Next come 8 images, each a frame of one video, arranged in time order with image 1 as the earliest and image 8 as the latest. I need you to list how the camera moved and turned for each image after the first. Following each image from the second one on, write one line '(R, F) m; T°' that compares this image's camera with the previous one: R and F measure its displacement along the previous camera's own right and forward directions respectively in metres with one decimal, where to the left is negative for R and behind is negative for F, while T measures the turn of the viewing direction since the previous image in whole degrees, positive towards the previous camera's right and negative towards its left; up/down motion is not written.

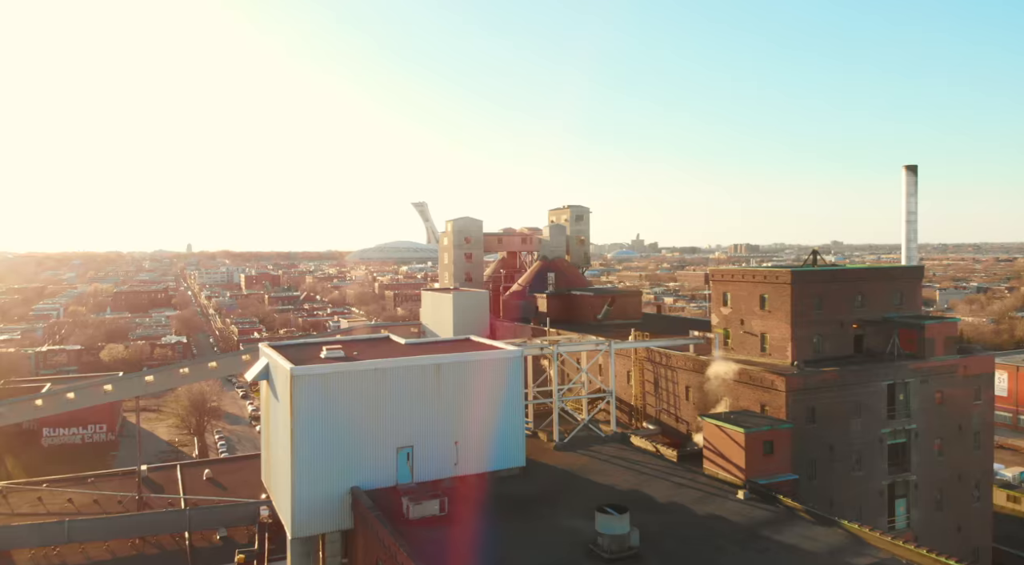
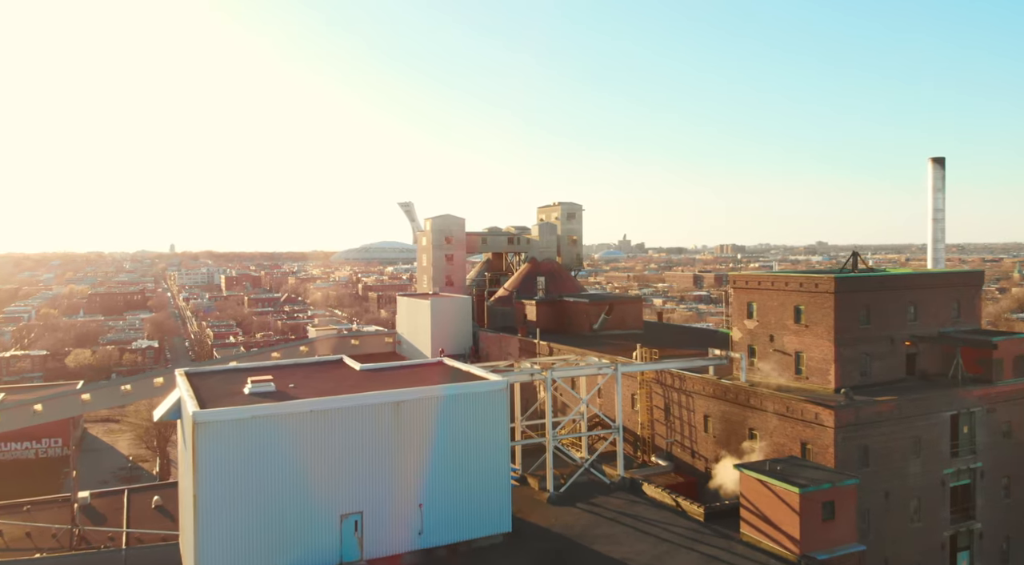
(+0.1, +5.5) m; +1°
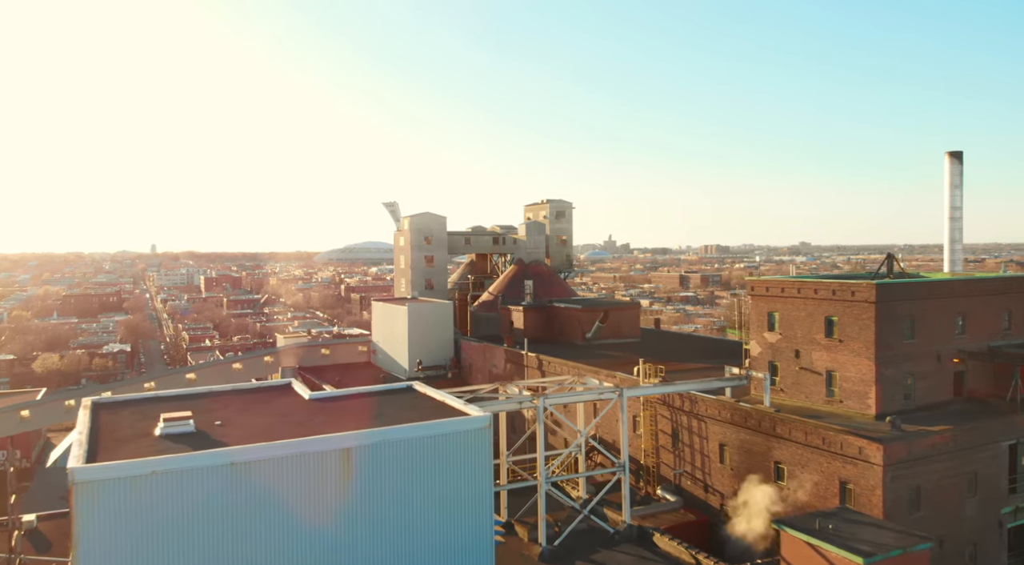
(0.0, +3.9) m; +1°
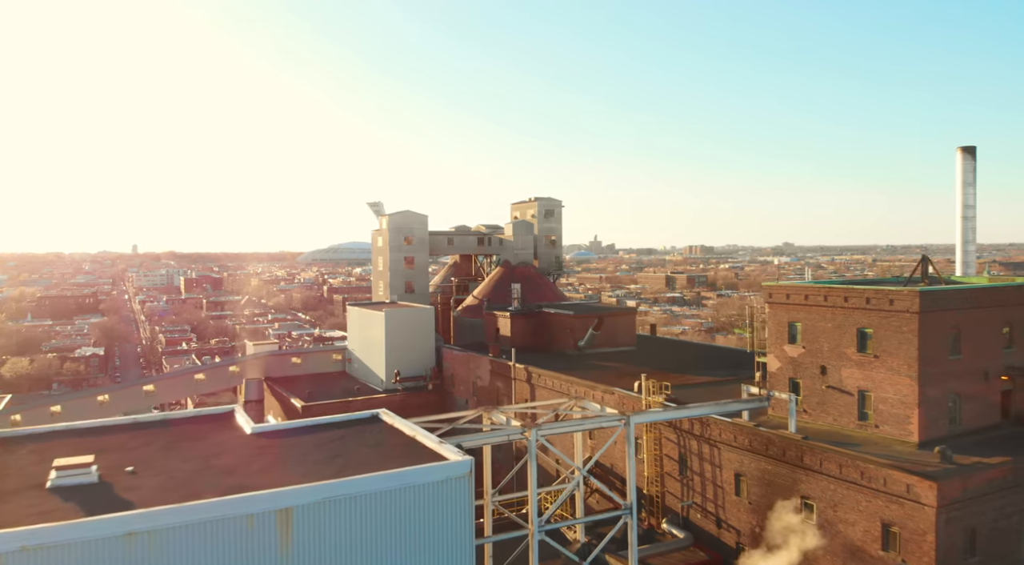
(0.0, +3.0) m; +1°
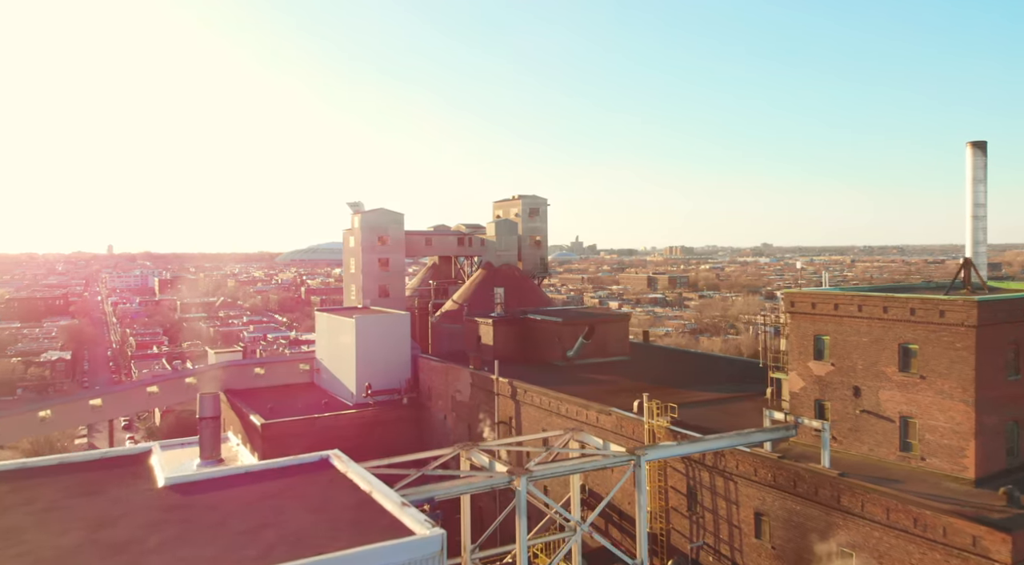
(0.0, +3.0) m; +1°
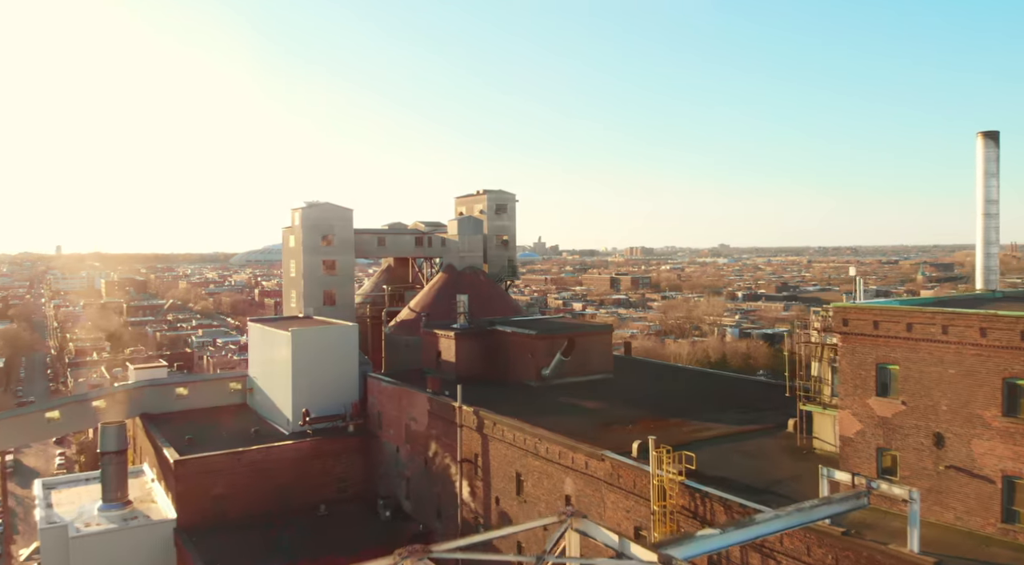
(-0.1, +4.7) m; +3°
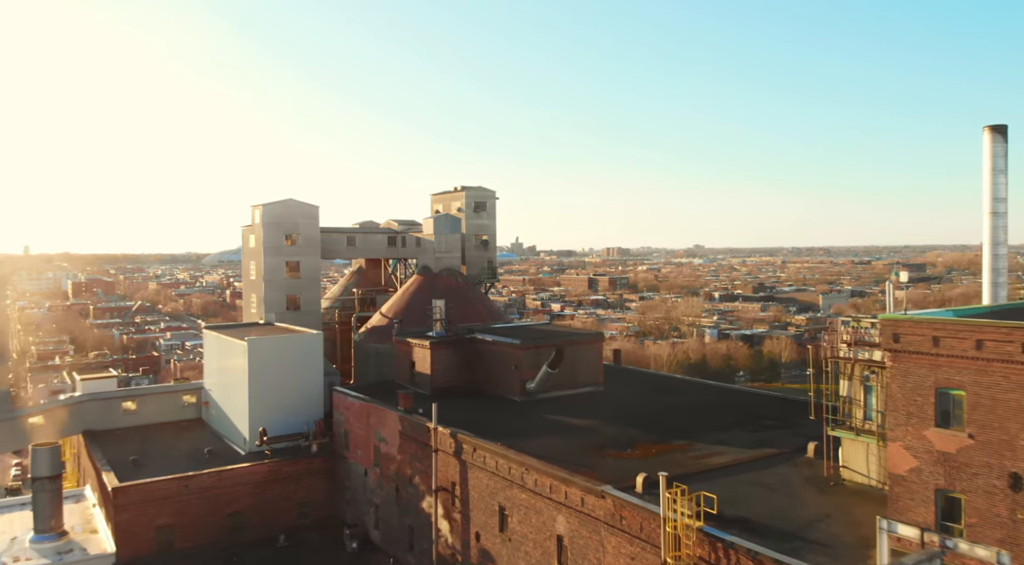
(-0.1, +2.6) m; +2°
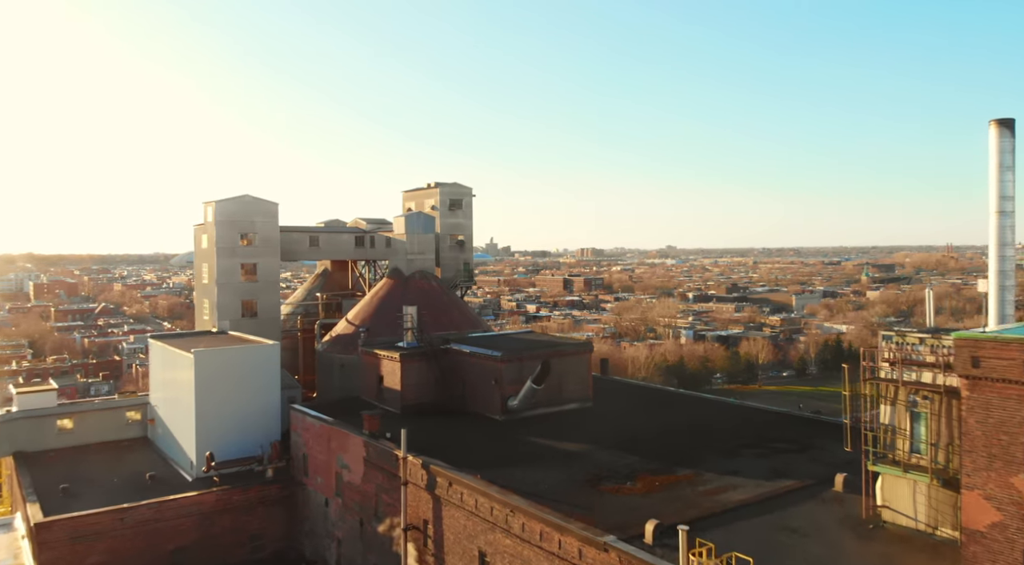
(-0.1, +2.5) m; +2°
